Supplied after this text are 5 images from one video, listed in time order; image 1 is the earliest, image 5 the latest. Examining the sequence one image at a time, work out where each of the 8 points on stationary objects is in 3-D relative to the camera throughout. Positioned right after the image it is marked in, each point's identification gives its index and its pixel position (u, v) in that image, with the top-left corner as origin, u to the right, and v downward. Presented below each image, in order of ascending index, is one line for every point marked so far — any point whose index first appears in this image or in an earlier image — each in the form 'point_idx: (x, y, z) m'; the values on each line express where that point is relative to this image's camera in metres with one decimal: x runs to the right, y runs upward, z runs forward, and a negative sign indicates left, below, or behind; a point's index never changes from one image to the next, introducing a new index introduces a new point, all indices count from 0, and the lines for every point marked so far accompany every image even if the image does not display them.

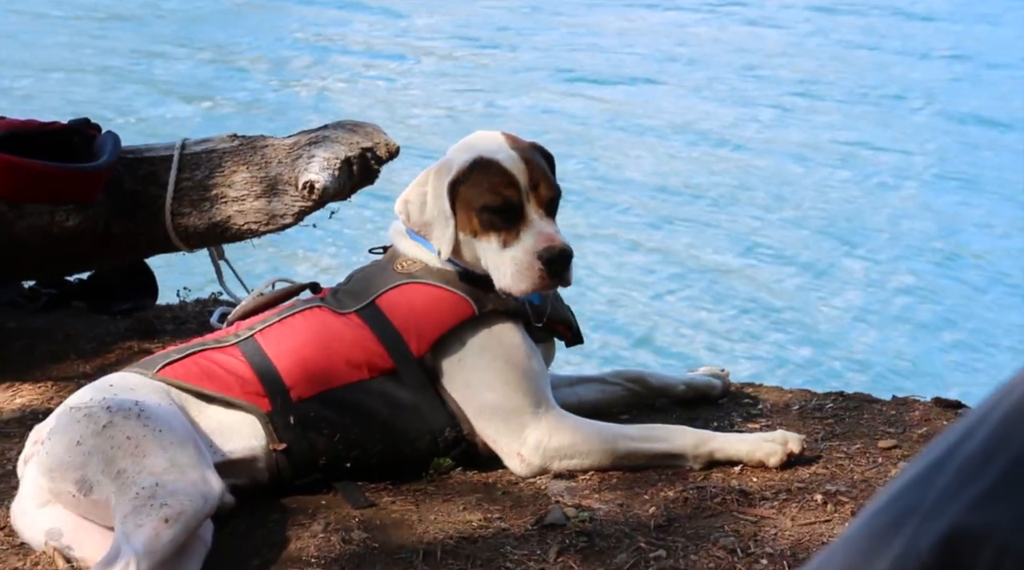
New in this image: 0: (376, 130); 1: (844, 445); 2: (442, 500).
0: (-0.4, +0.5, +4.3) m
1: (+0.9, -0.4, +3.8) m
2: (-0.2, -0.6, +3.6) m
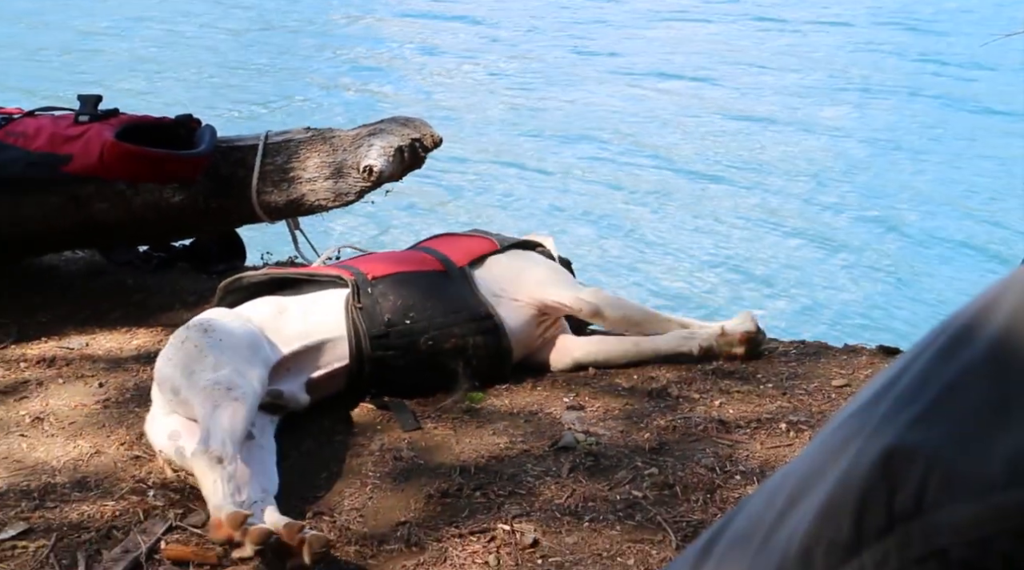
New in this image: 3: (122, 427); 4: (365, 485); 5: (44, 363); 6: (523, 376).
0: (-0.3, +0.6, +5.1) m
1: (+1.0, -0.3, +4.5) m
2: (-0.1, -0.5, +4.4) m
3: (-1.2, -0.5, +4.3) m
4: (-0.4, -0.6, +4.1) m
5: (-1.6, -0.3, +4.7) m
6: (0.0, -0.3, +4.9) m
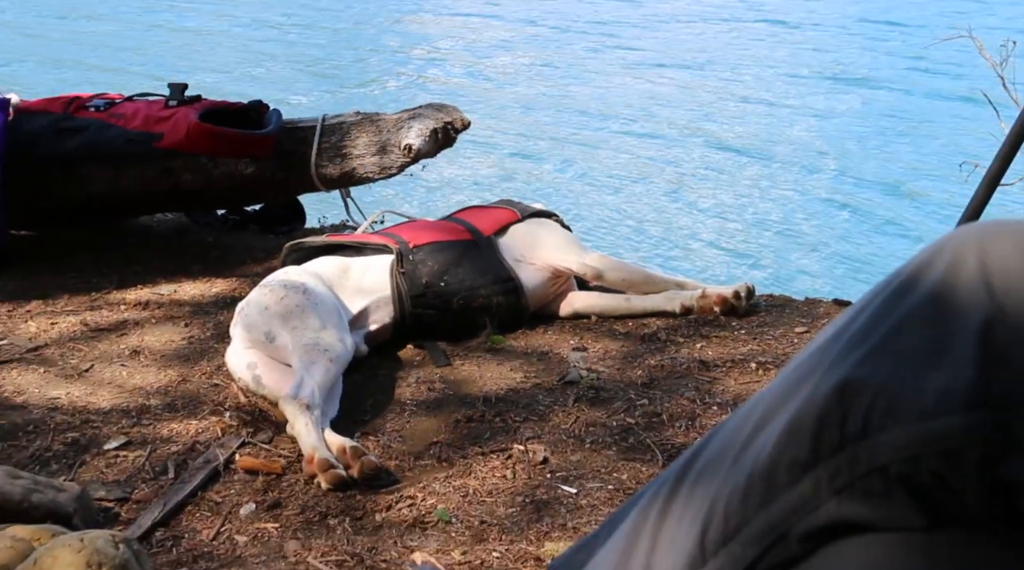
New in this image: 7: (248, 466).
0: (-0.3, +0.8, +5.9) m
1: (+1.0, -0.2, +5.3) m
2: (-0.1, -0.3, +5.2) m
3: (-1.2, -0.3, +5.1) m
4: (-0.4, -0.5, +4.9) m
5: (-1.5, -0.1, +5.6) m
6: (+0.1, -0.2, +5.7) m
7: (-0.9, -0.6, +4.5) m
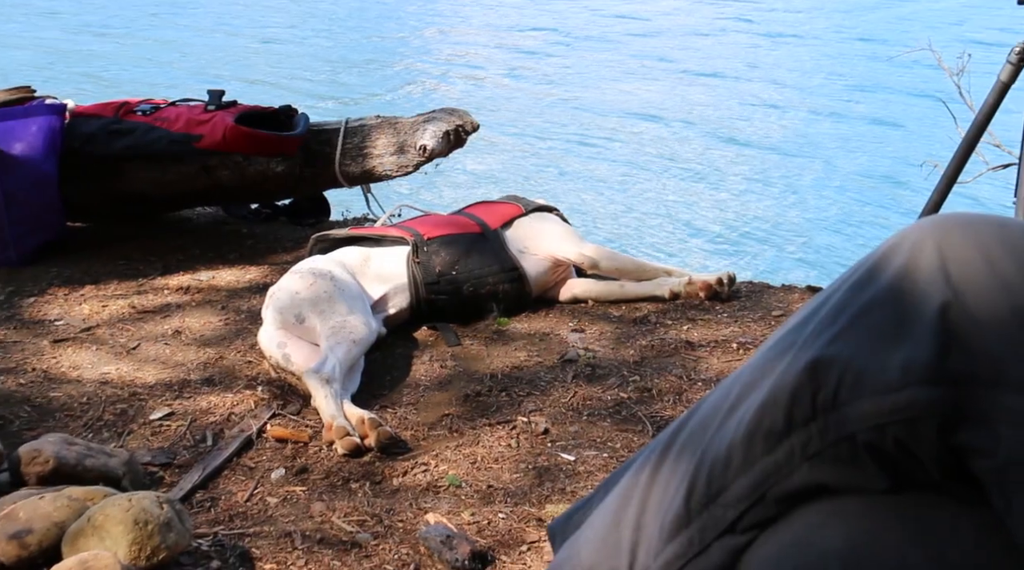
0: (-0.2, +0.8, +6.4) m
1: (+1.1, -0.1, +5.8) m
2: (0.0, -0.2, +5.7) m
3: (-1.2, -0.2, +5.6) m
4: (-0.4, -0.4, +5.4) m
5: (-1.5, 0.0, +6.1) m
6: (+0.1, -0.1, +6.2) m
7: (-0.9, -0.6, +5.0) m
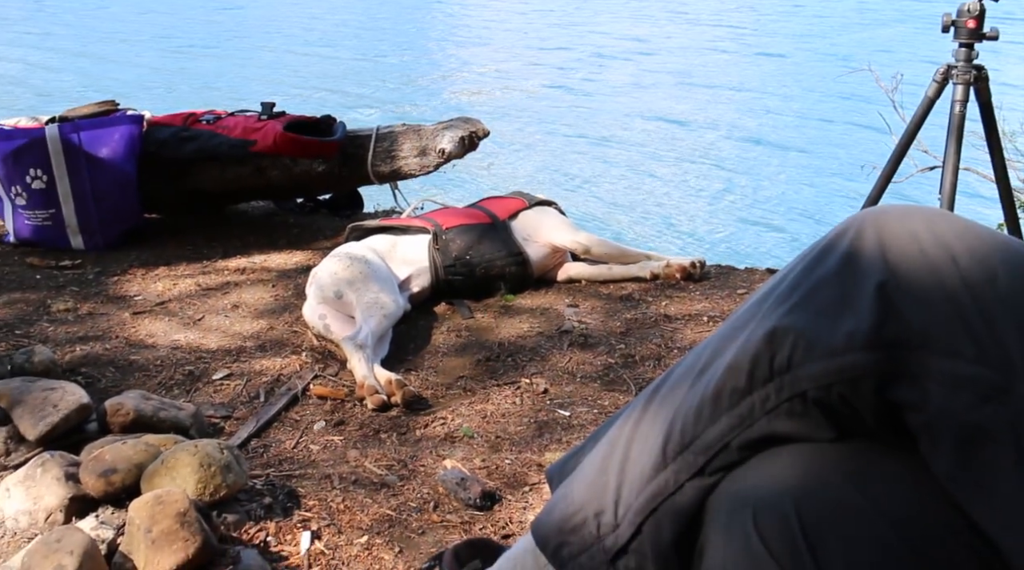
0: (-0.2, +0.9, +7.4) m
1: (+1.1, -0.1, +6.8) m
2: (0.0, -0.2, +6.7) m
3: (-1.1, -0.1, +6.6) m
4: (-0.4, -0.3, +6.4) m
5: (-1.5, +0.1, +7.1) m
6: (+0.2, 0.0, +7.2) m
7: (-0.9, -0.5, +6.0) m
